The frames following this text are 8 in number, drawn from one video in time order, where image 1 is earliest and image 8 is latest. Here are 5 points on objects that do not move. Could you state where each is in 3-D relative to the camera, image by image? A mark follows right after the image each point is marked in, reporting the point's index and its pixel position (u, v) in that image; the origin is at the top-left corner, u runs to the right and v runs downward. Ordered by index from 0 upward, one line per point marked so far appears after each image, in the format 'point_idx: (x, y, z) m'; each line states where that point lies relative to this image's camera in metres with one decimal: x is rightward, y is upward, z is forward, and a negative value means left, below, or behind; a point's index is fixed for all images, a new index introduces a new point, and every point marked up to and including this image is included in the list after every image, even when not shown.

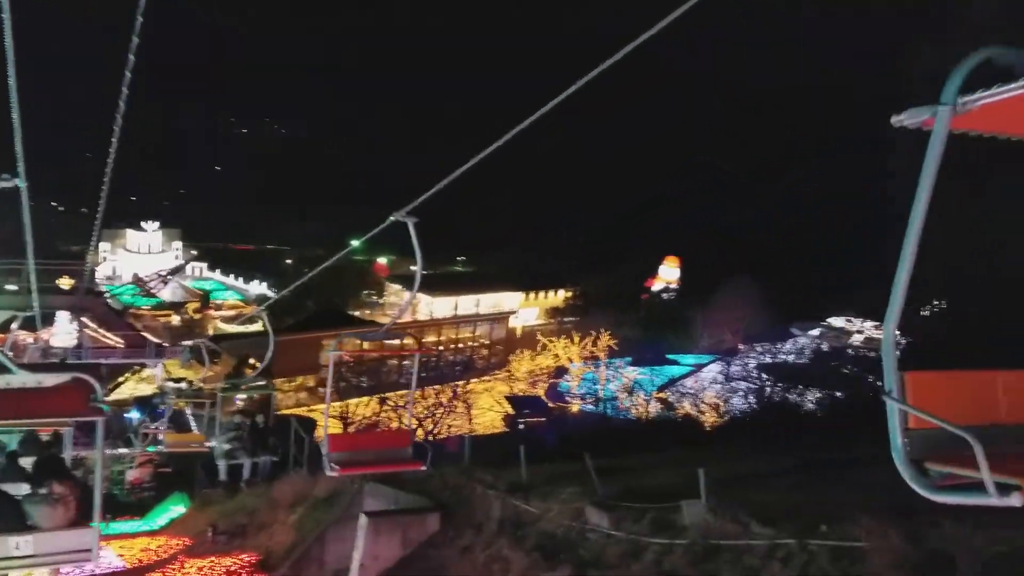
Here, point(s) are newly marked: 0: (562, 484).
0: (+0.5, -2.0, +9.4) m
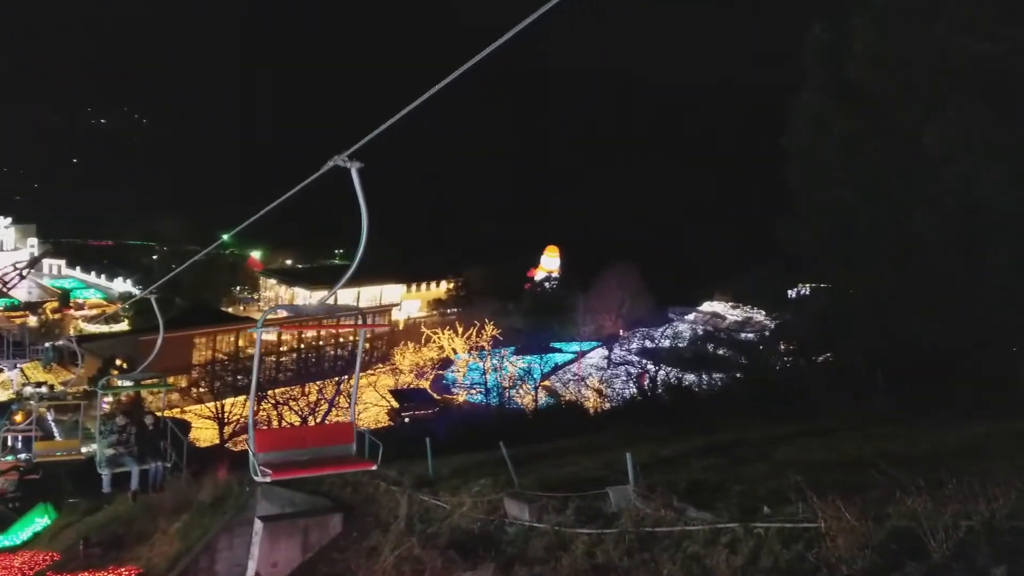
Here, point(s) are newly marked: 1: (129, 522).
0: (-0.4, -1.9, +9.0) m
1: (-5.1, -3.1, +12.3) m
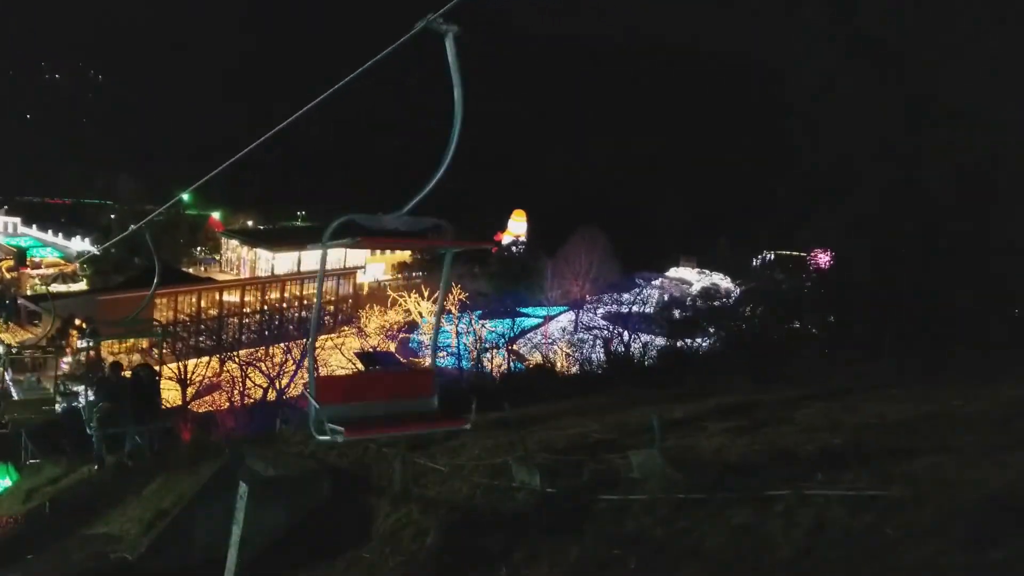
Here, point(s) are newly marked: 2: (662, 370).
0: (-0.4, -1.4, +8.6) m
1: (-5.3, -2.5, +11.7) m
2: (+2.6, -1.4, +15.7) m
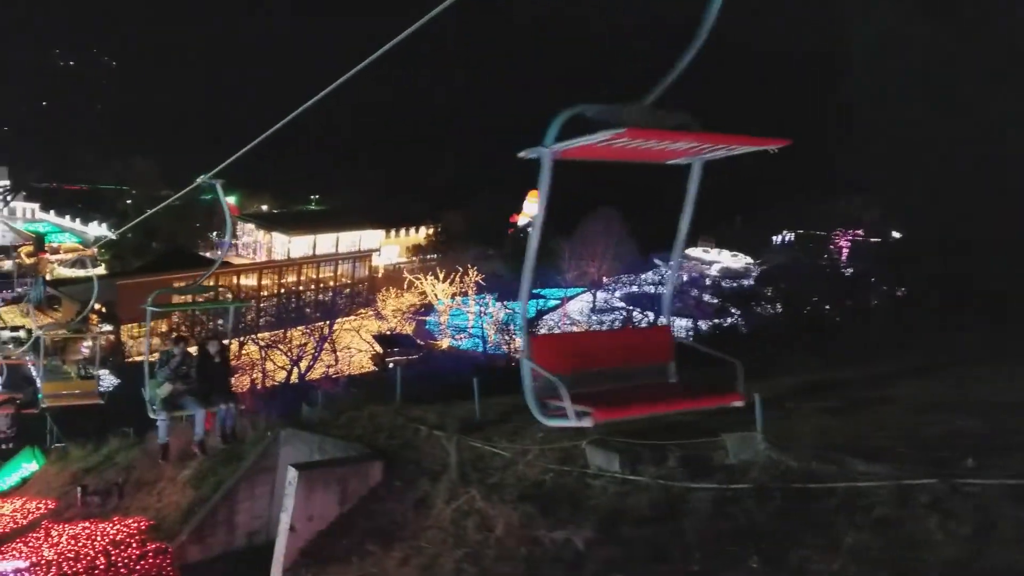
0: (+0.1, -1.2, +8.2) m
1: (-4.7, -2.2, +11.3) m
2: (+3.2, -1.0, +15.2) m
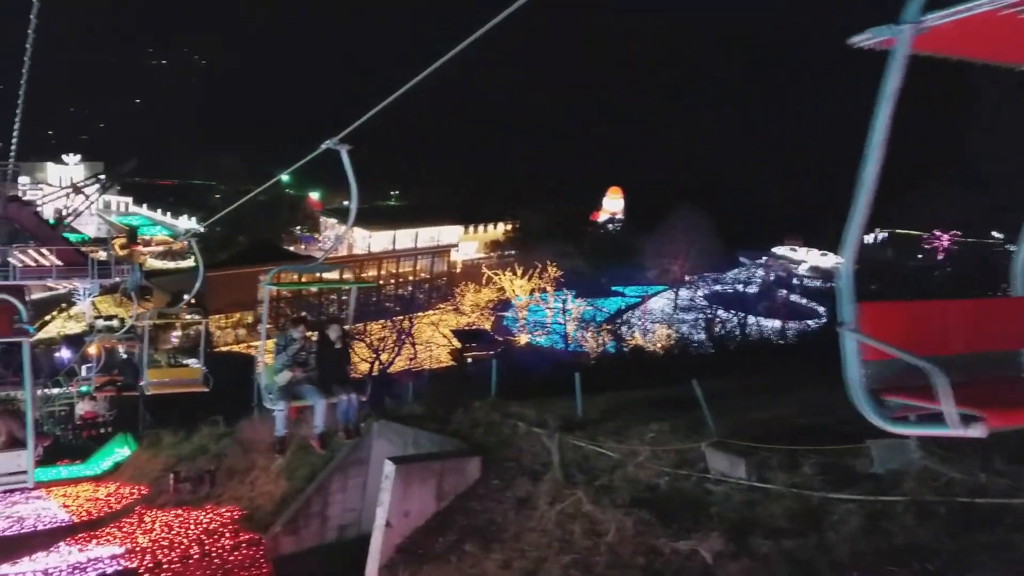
0: (+1.0, -1.1, +7.7) m
1: (-3.6, -2.1, +11.3) m
2: (+4.6, -1.0, +14.5) m
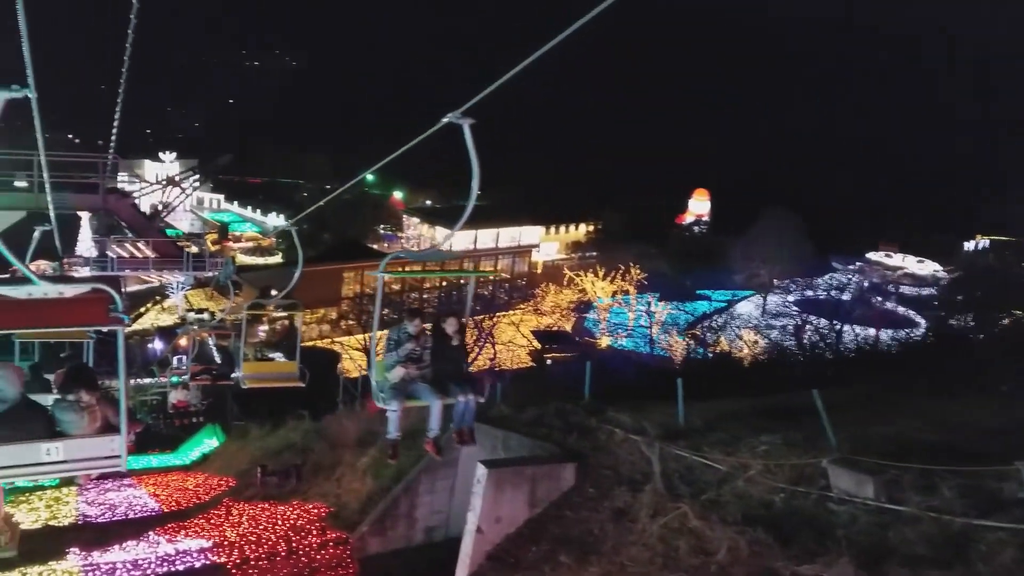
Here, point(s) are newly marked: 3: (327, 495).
0: (+1.8, -1.1, +7.3) m
1: (-2.5, -2.0, +11.3) m
2: (+6.0, -1.1, +13.7) m
3: (-2.0, -2.3, +10.2) m
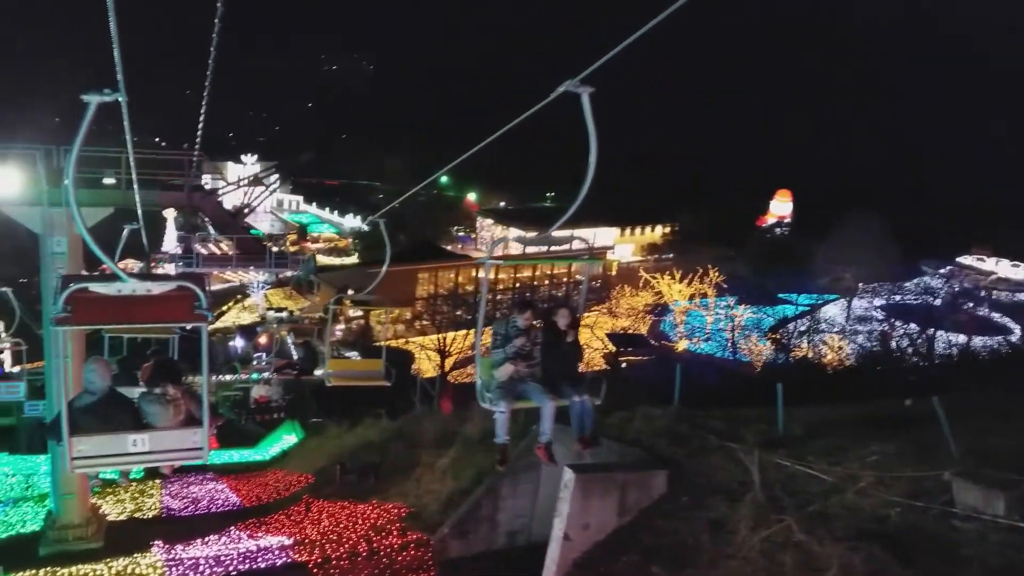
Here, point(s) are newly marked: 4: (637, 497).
0: (+2.5, -1.1, +6.9) m
1: (-1.5, -2.0, +11.1) m
2: (+7.2, -1.1, +12.9) m
3: (-1.1, -2.2, +10.0) m
4: (+0.9, -1.5, +6.7) m
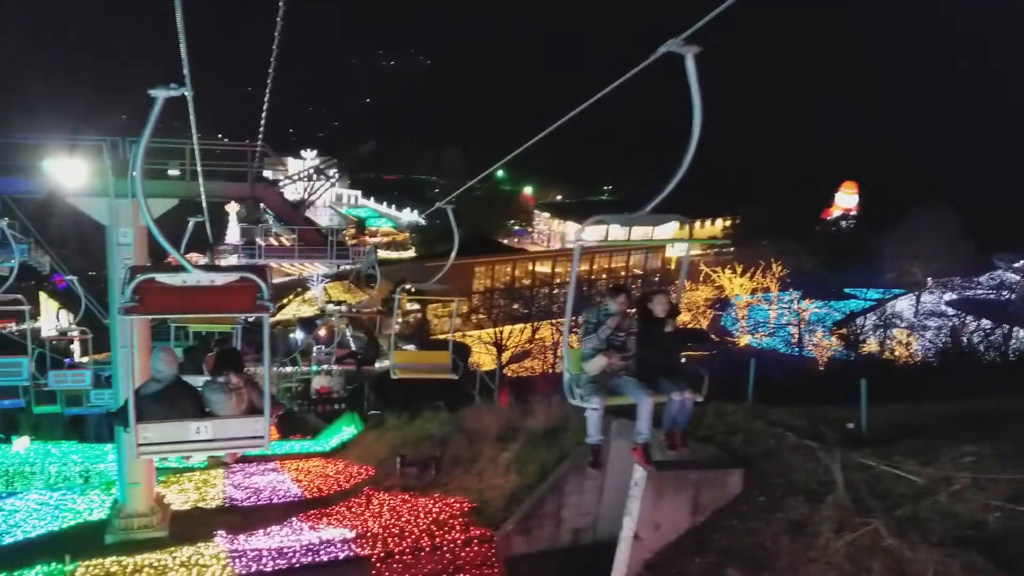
0: (+2.9, -1.1, +6.5) m
1: (-0.7, -1.9, +11.0) m
2: (+8.0, -1.0, +12.2) m
3: (-0.5, -2.1, +9.9) m
4: (+1.4, -1.5, +6.5) m
